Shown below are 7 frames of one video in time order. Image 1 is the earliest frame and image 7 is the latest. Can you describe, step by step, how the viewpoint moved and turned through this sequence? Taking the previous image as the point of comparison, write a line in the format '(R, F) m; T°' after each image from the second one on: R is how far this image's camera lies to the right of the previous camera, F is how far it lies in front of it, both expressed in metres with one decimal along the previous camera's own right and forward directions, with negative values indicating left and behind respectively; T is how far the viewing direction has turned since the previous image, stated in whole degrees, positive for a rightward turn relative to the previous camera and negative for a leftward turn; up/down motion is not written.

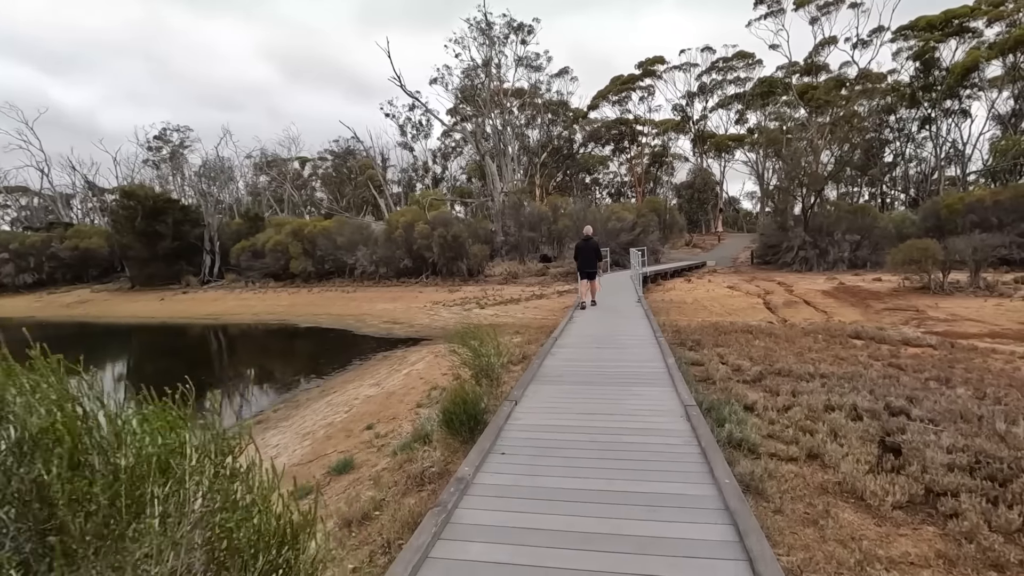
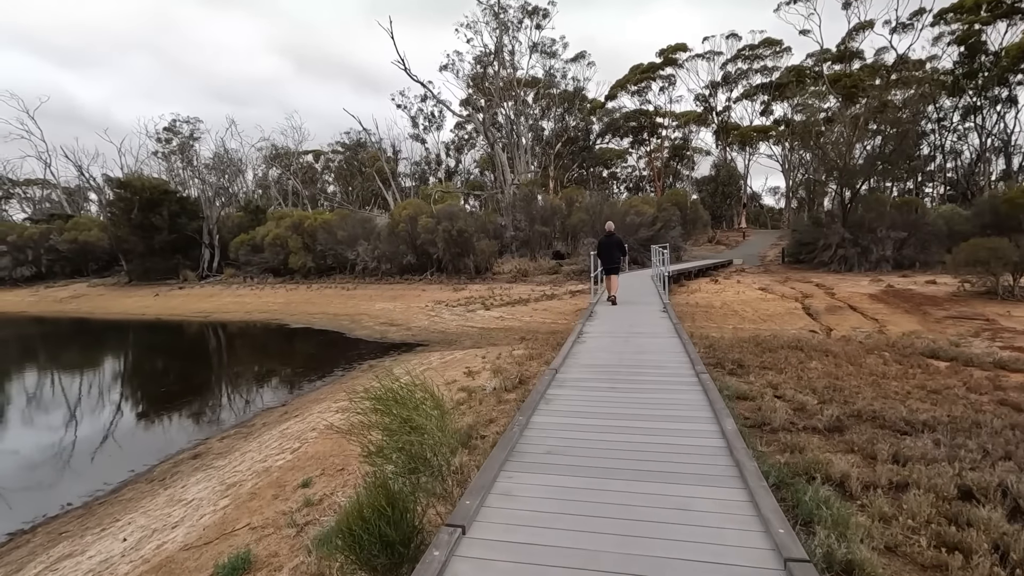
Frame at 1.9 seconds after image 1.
(+0.2, +1.4) m; -2°
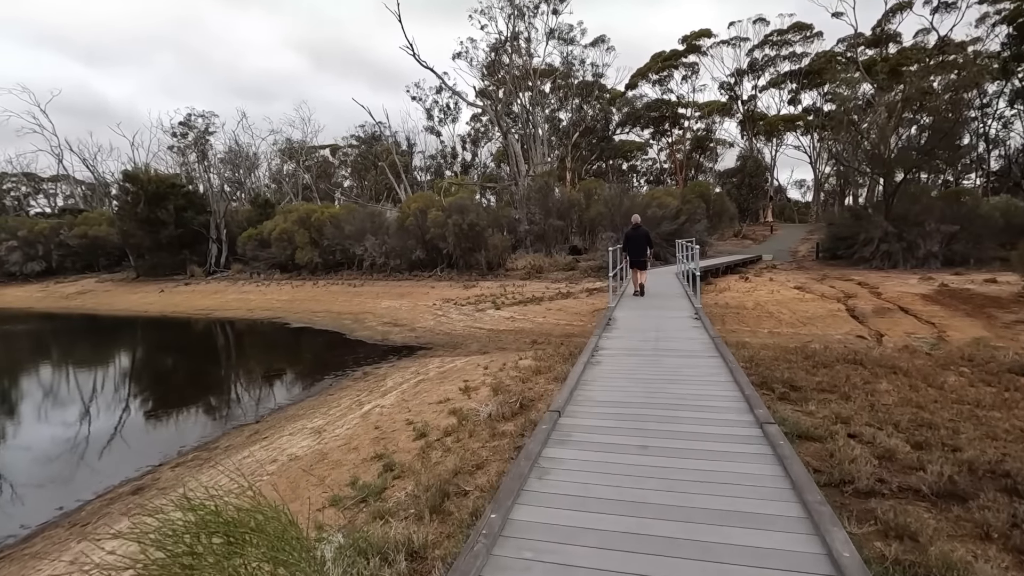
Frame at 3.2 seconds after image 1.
(+0.2, +1.0) m; -2°
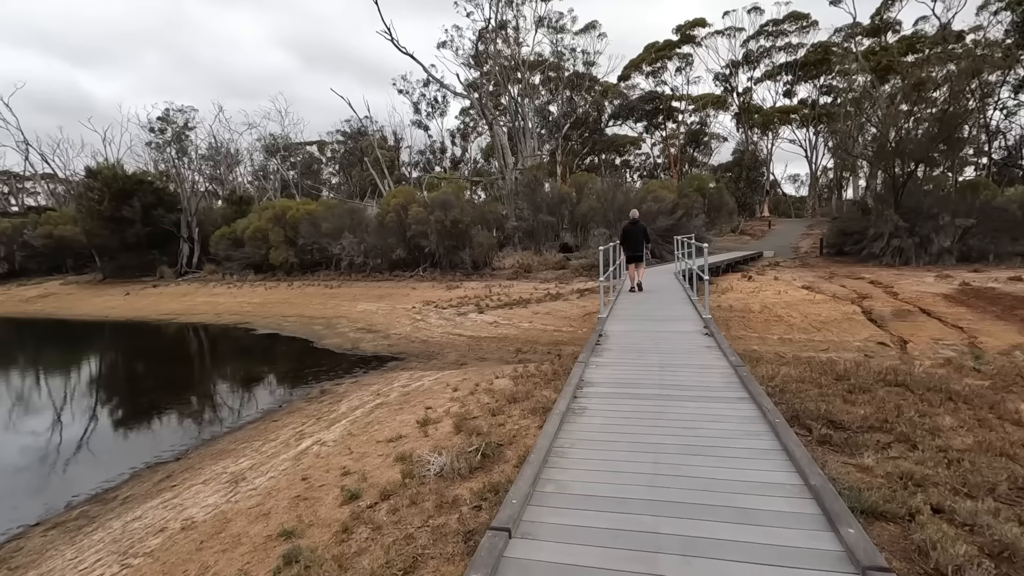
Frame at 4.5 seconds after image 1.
(+0.2, +1.1) m; +1°
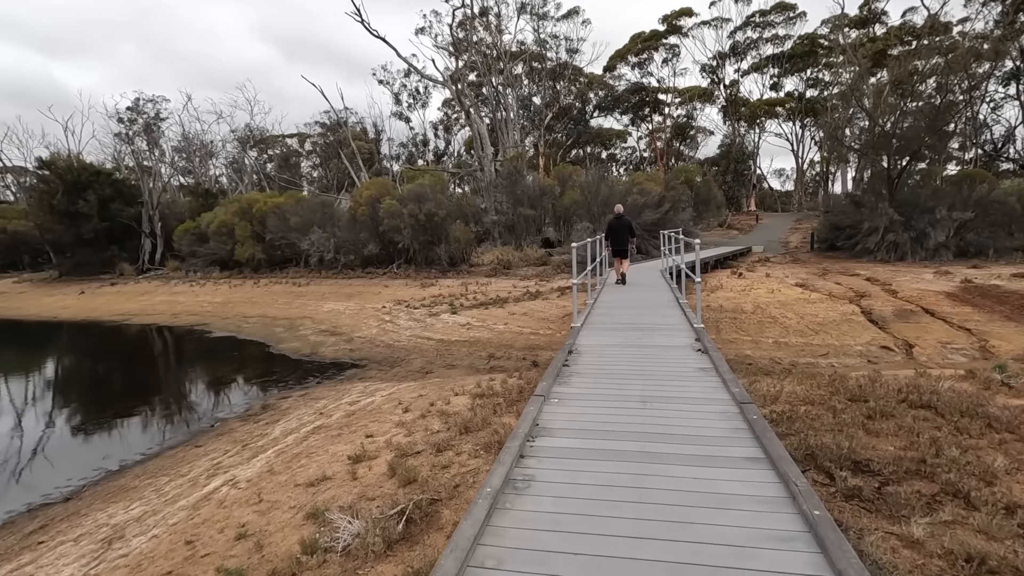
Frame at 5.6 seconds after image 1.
(+0.3, +0.9) m; +1°
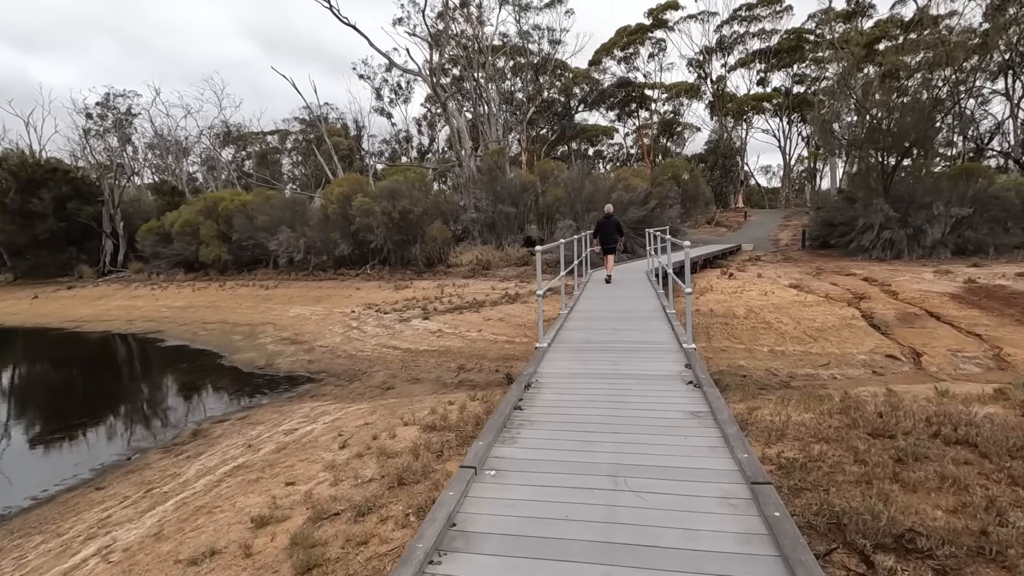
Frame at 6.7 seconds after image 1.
(+0.3, +0.8) m; +1°
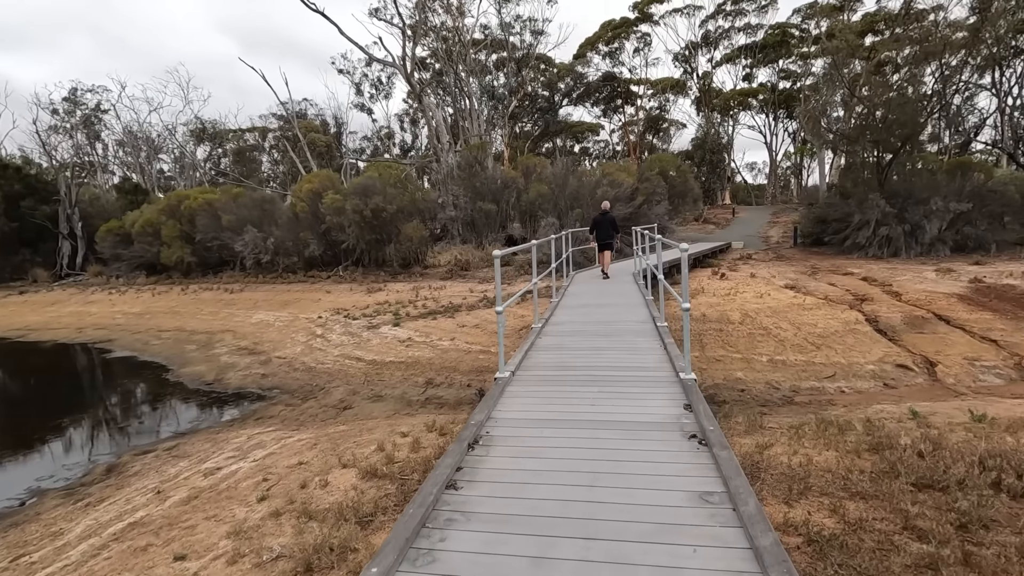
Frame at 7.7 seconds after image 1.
(+0.2, +0.8) m; +1°
